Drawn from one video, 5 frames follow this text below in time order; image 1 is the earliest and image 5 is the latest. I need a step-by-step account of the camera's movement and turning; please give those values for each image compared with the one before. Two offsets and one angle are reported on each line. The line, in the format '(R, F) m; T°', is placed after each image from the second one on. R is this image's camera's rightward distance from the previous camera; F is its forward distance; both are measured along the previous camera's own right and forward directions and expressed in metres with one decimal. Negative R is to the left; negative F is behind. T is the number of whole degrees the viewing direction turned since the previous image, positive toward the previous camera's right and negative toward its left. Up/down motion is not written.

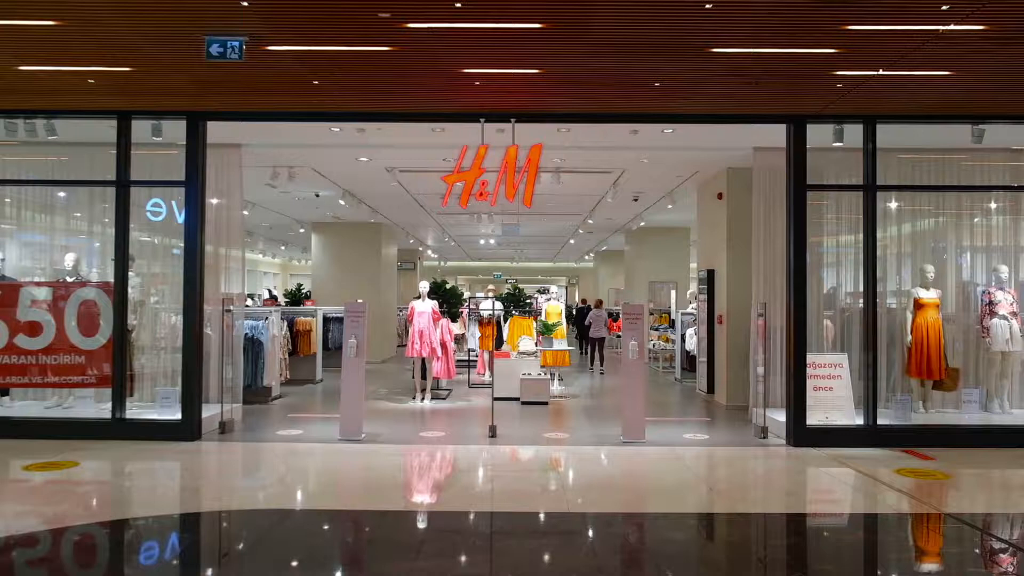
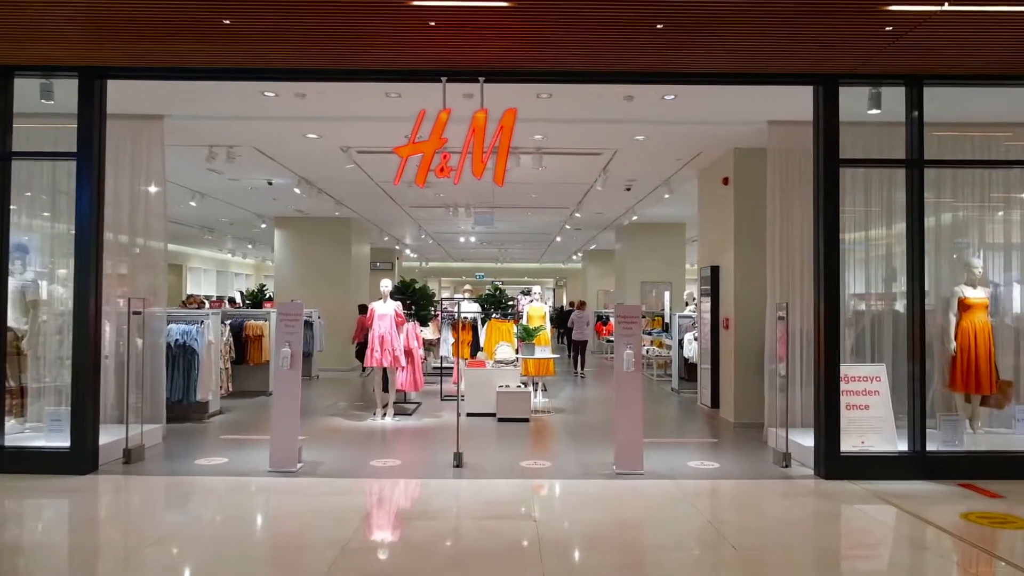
(+0.1, +1.2) m; +1°
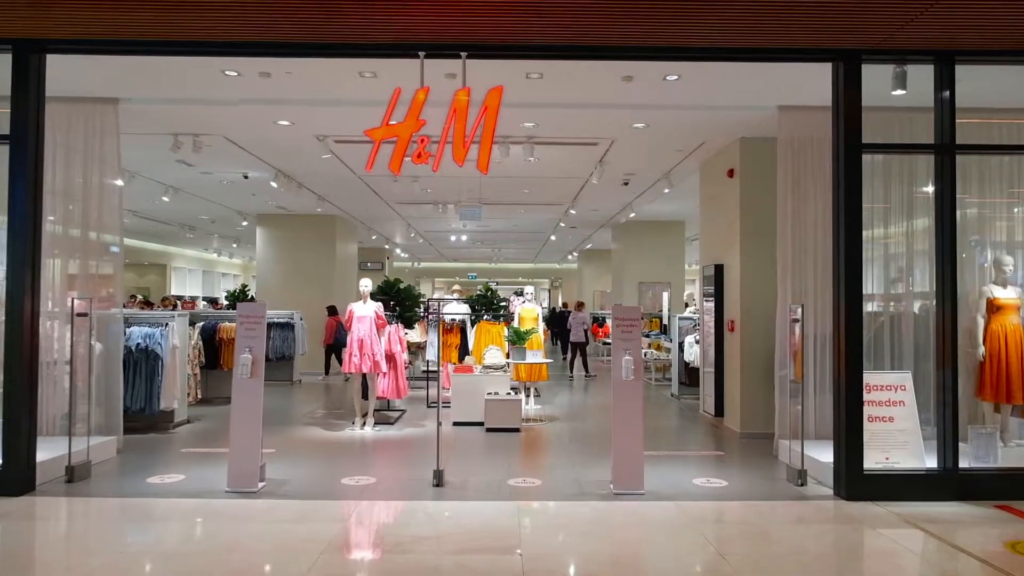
(+0.1, +0.6) m; 0°
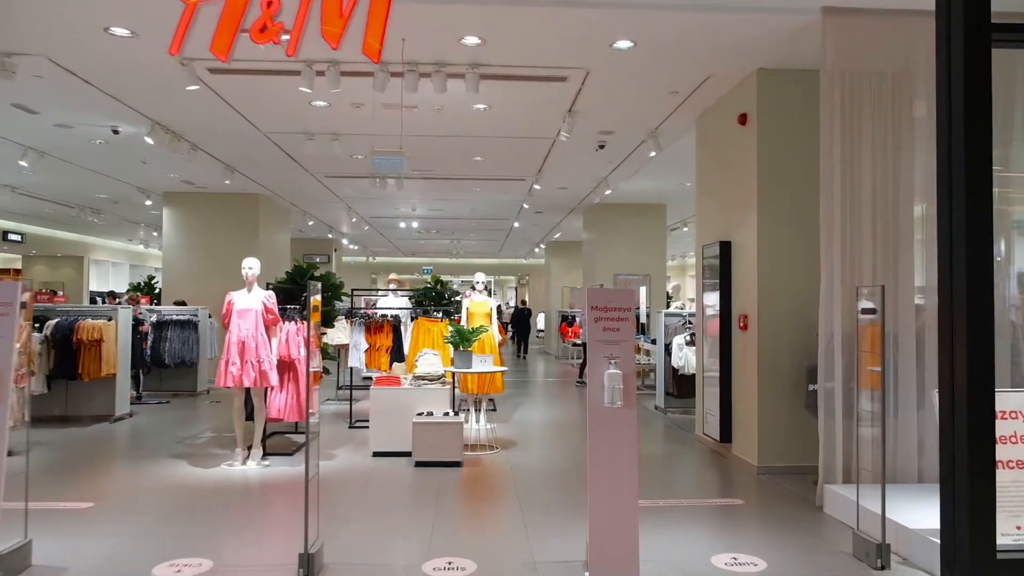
(+0.2, +2.0) m; +2°
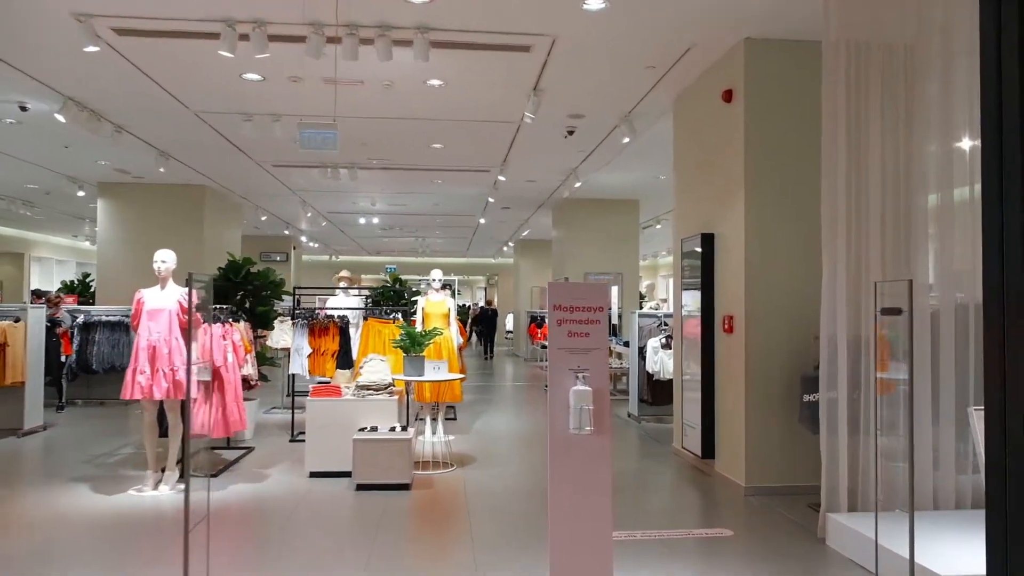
(+0.1, +0.7) m; +2°
